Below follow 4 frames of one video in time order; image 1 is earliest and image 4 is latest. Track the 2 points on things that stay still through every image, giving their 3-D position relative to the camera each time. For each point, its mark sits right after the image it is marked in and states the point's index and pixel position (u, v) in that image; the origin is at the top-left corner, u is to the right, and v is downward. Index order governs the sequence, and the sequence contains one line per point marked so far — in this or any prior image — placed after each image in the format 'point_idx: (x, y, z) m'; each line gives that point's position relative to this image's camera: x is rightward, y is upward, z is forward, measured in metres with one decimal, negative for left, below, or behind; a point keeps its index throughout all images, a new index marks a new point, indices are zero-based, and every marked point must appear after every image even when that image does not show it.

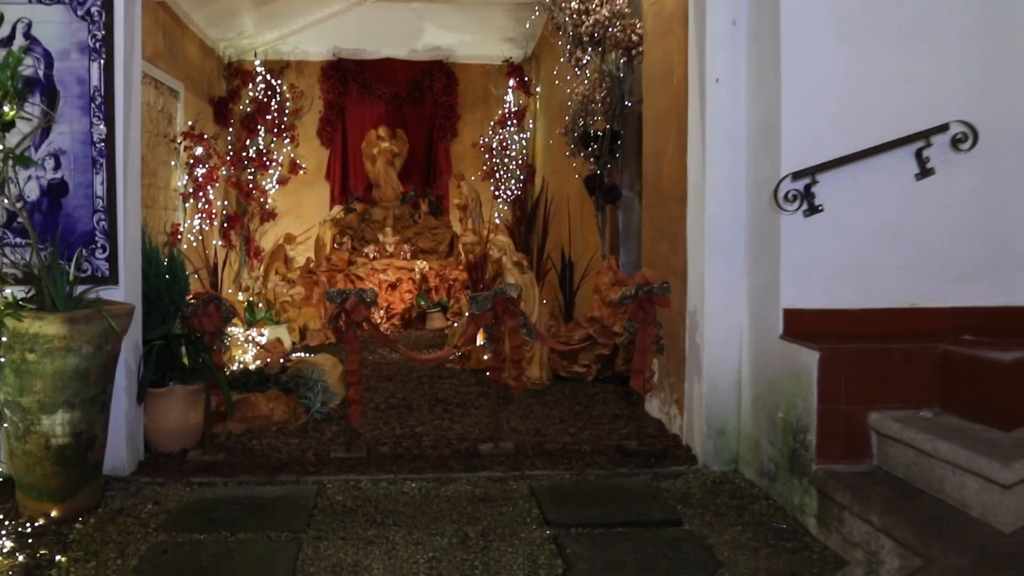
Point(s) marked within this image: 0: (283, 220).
0: (-1.8, +0.5, +8.6) m
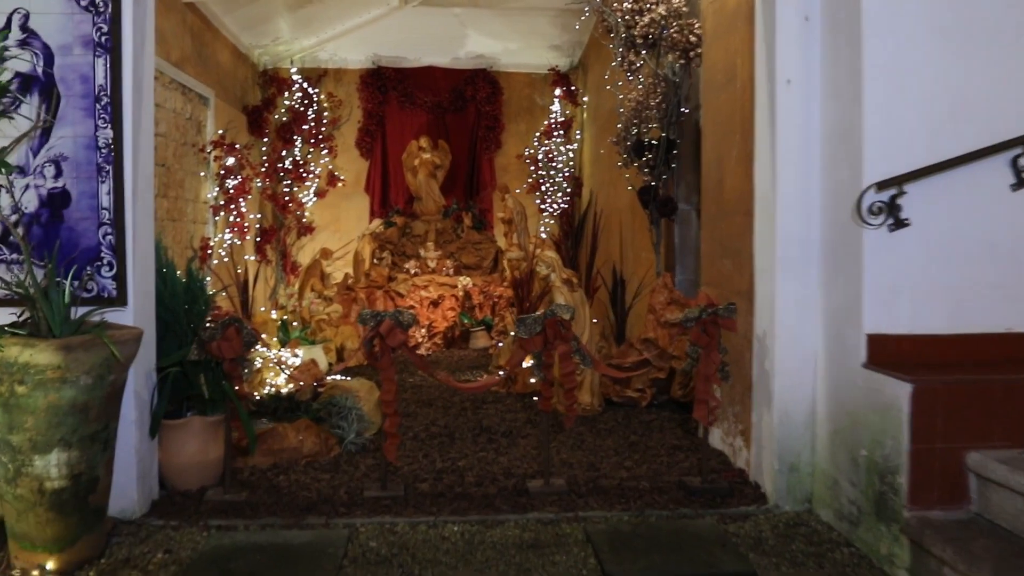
0: (-1.5, +0.4, +8.4) m
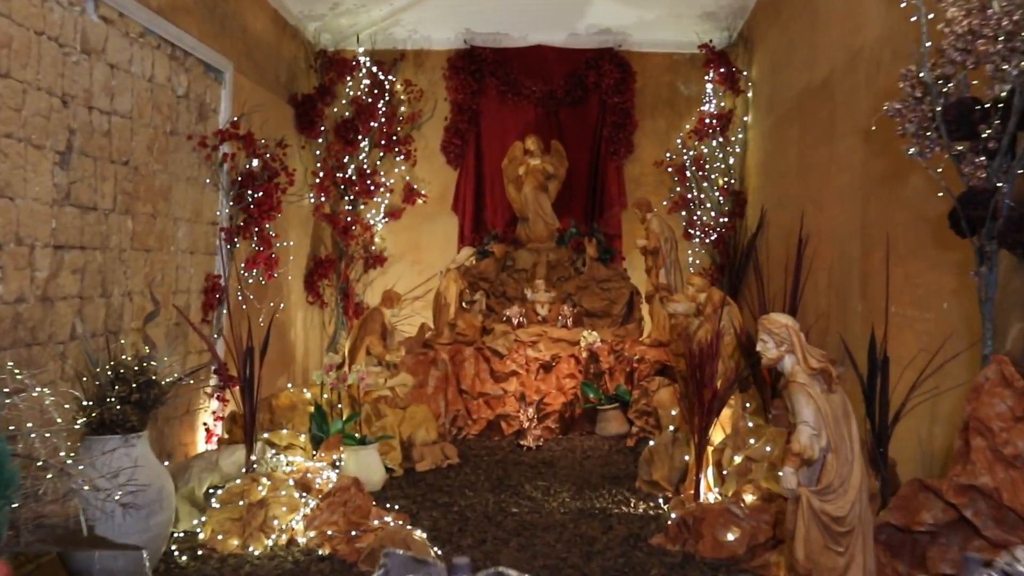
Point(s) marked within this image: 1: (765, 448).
0: (-0.7, +0.1, +6.3) m
1: (+0.7, -0.5, +3.2) m
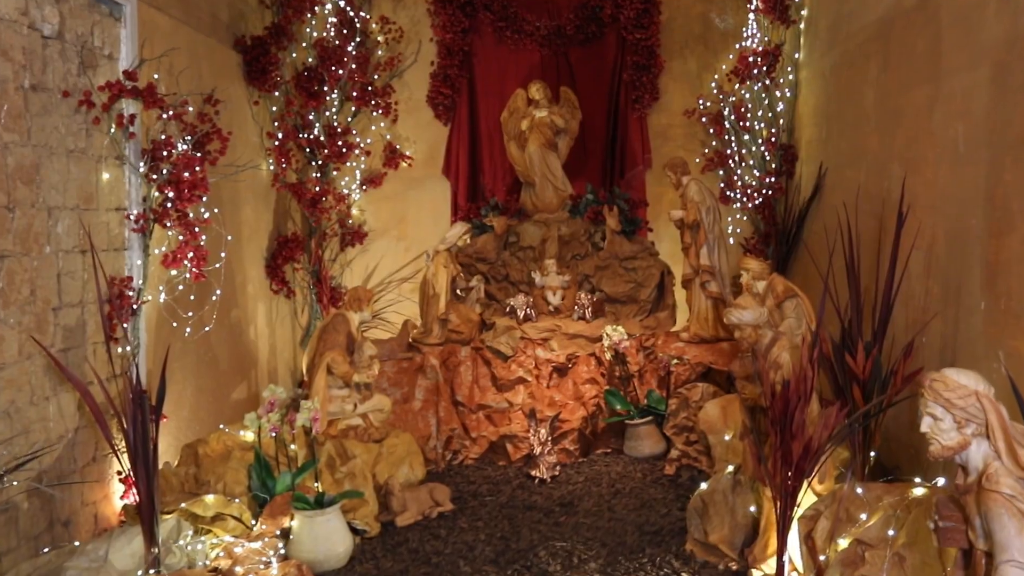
0: (-0.7, +0.2, +5.3) m
1: (+0.8, -0.5, +2.2) m
